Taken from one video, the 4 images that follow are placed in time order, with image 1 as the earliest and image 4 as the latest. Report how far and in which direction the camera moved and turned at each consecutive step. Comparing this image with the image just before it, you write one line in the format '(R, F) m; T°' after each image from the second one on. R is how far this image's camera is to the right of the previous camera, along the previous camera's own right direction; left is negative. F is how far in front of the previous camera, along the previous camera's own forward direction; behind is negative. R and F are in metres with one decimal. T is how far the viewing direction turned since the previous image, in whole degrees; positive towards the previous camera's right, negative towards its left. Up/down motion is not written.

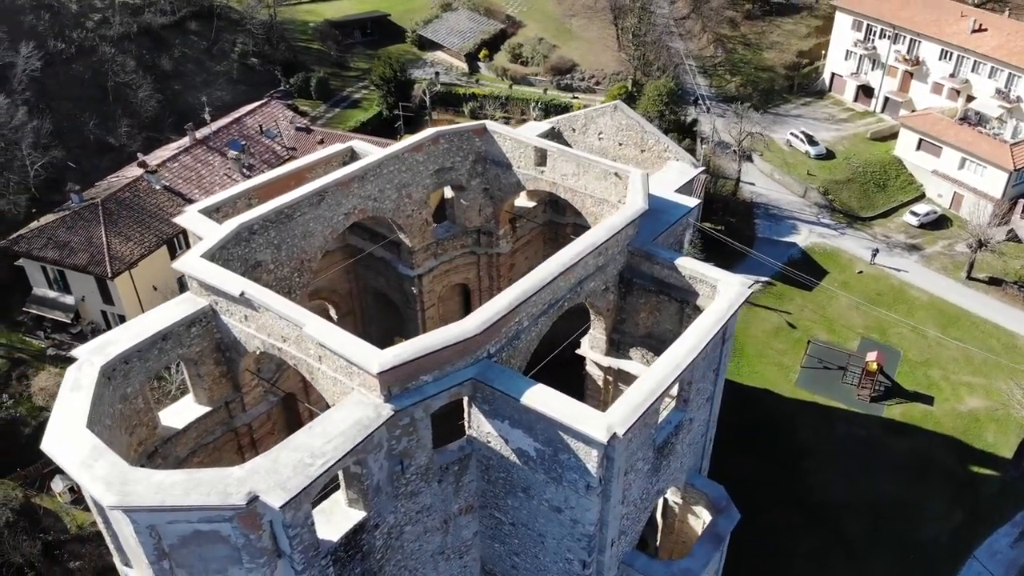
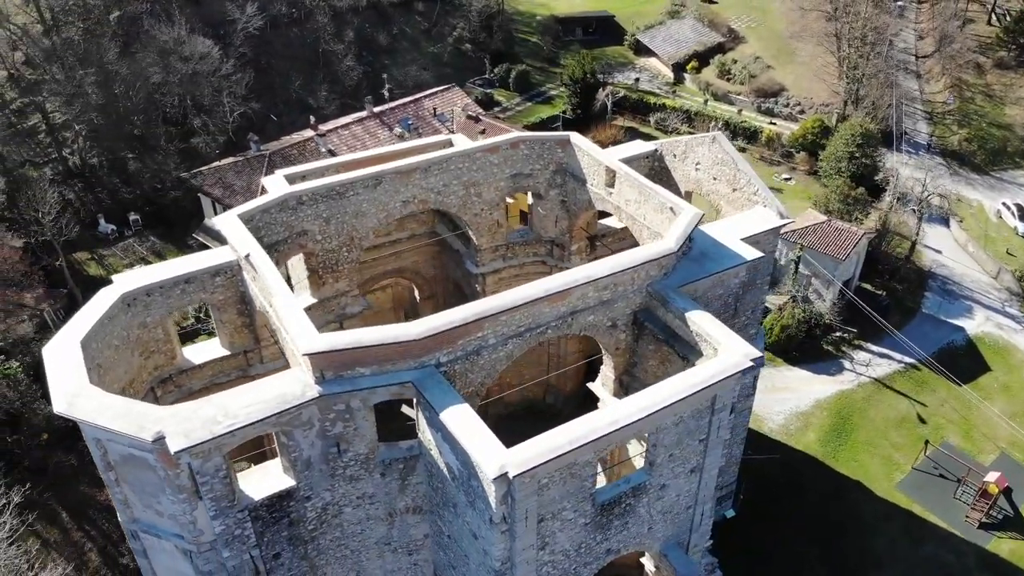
(+6.2, +1.4) m; -18°
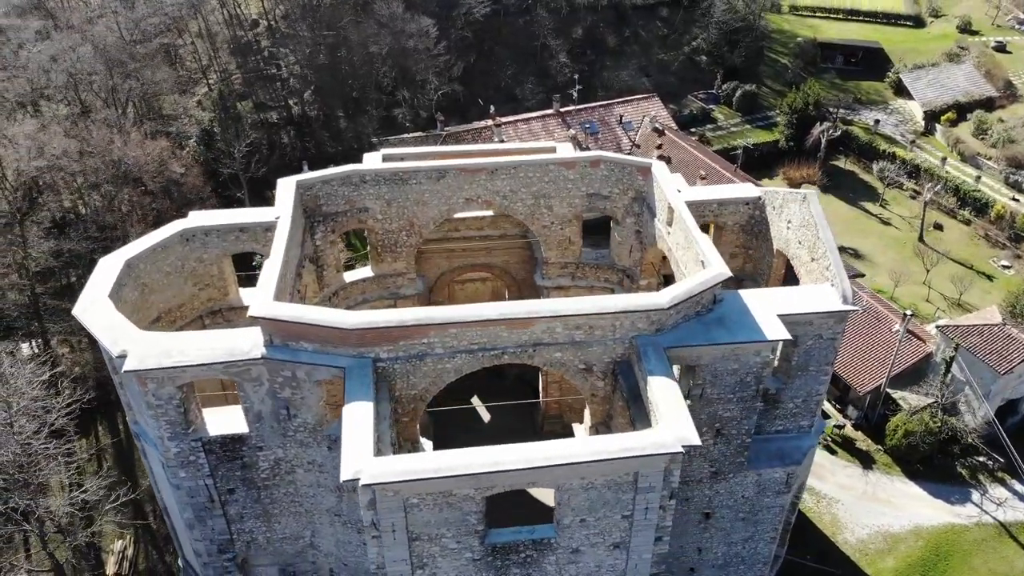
(+7.0, +1.8) m; -20°
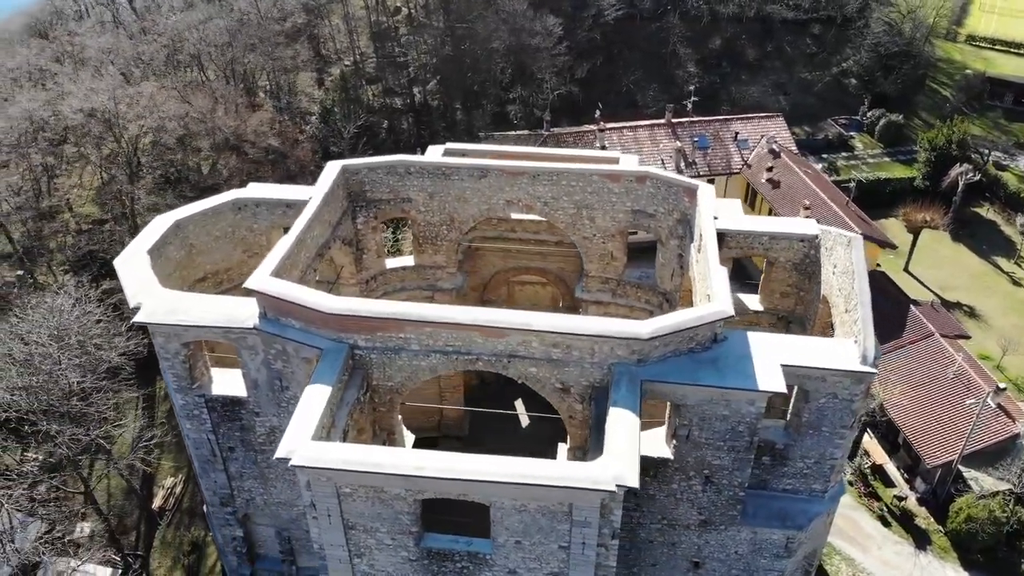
(+4.0, +0.8) m; -12°
